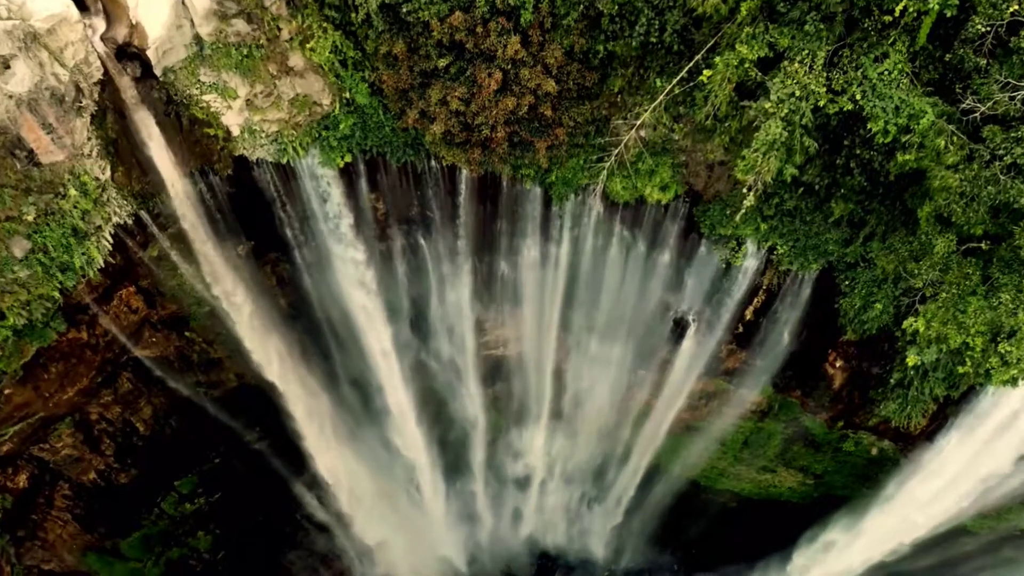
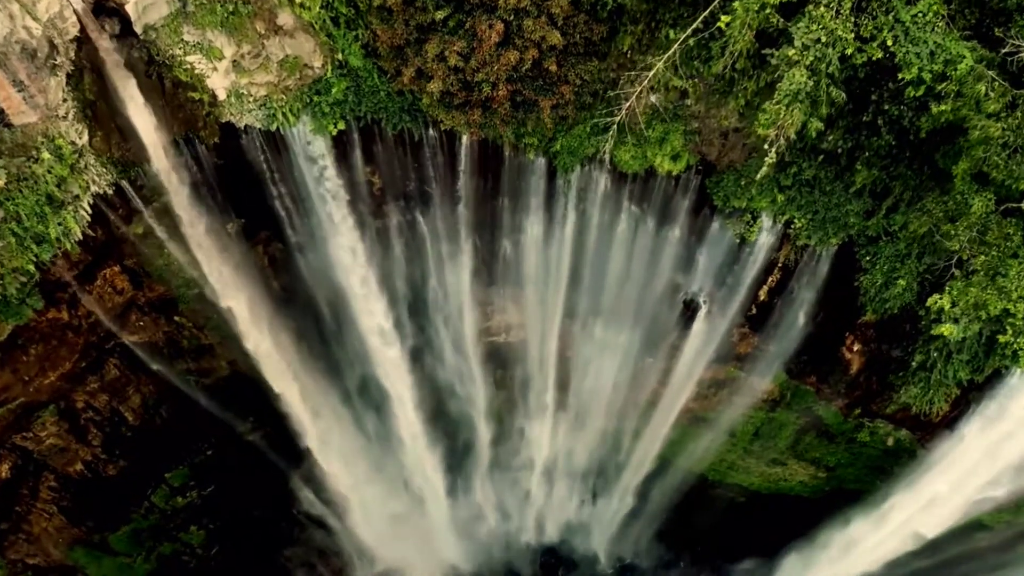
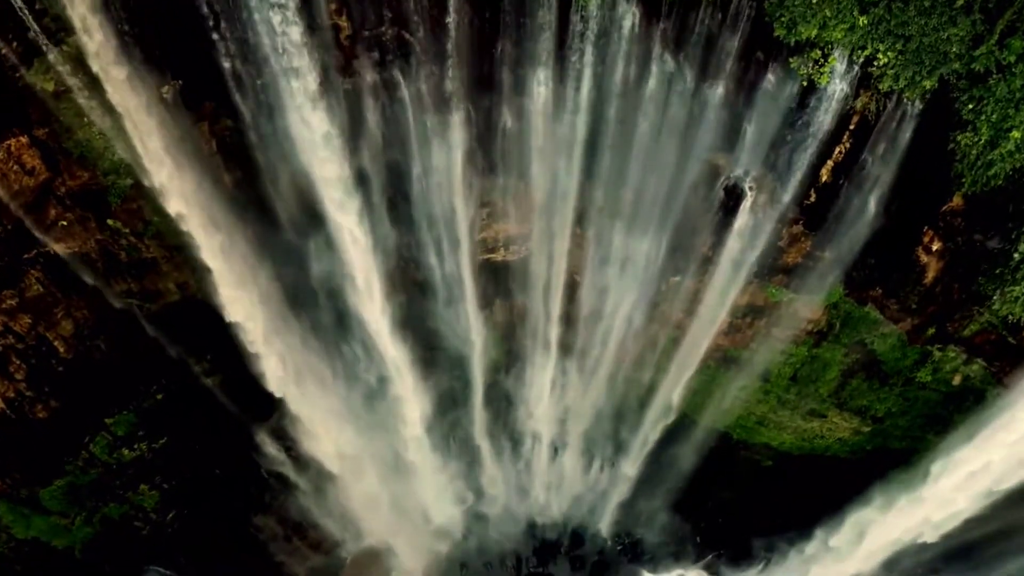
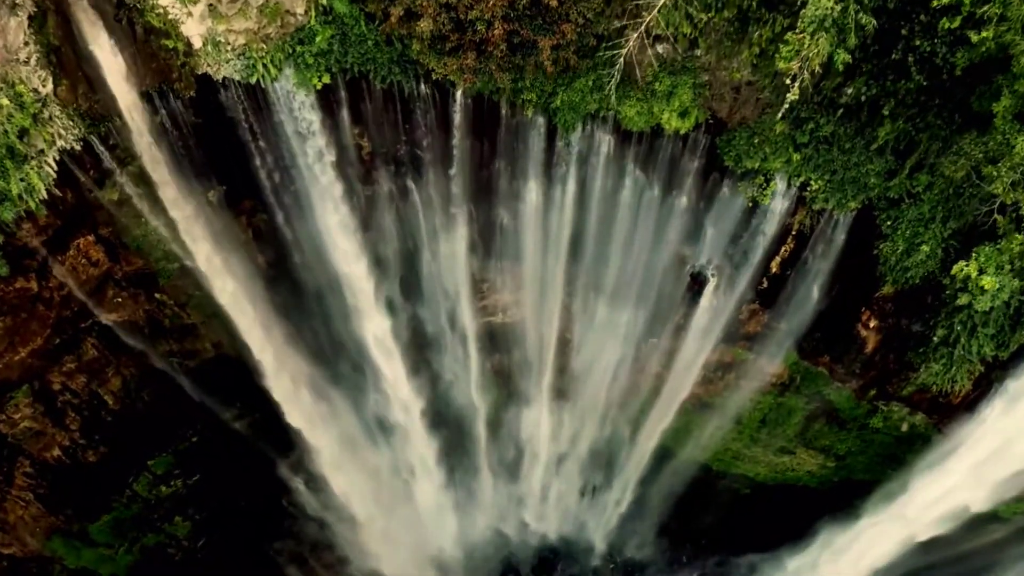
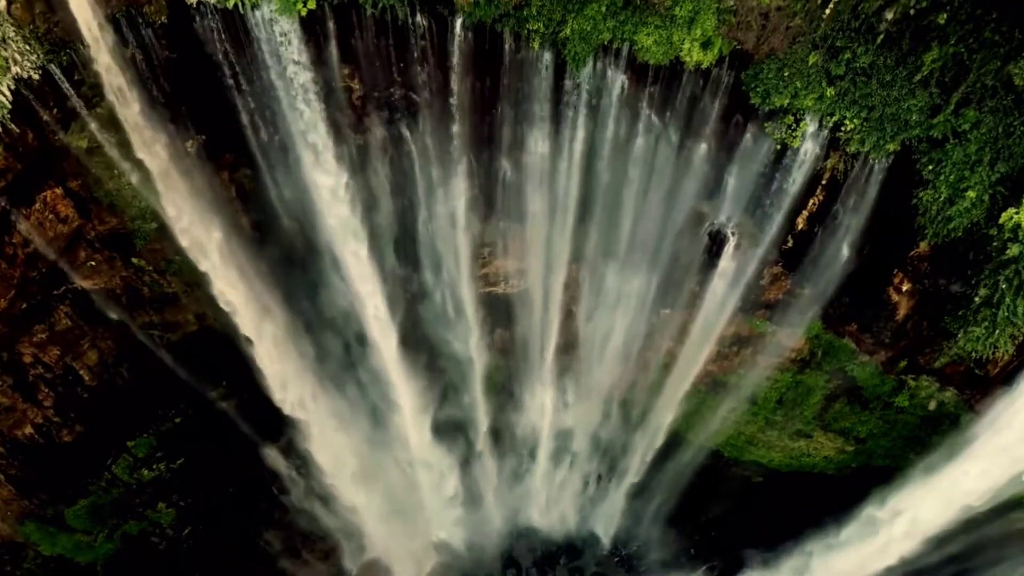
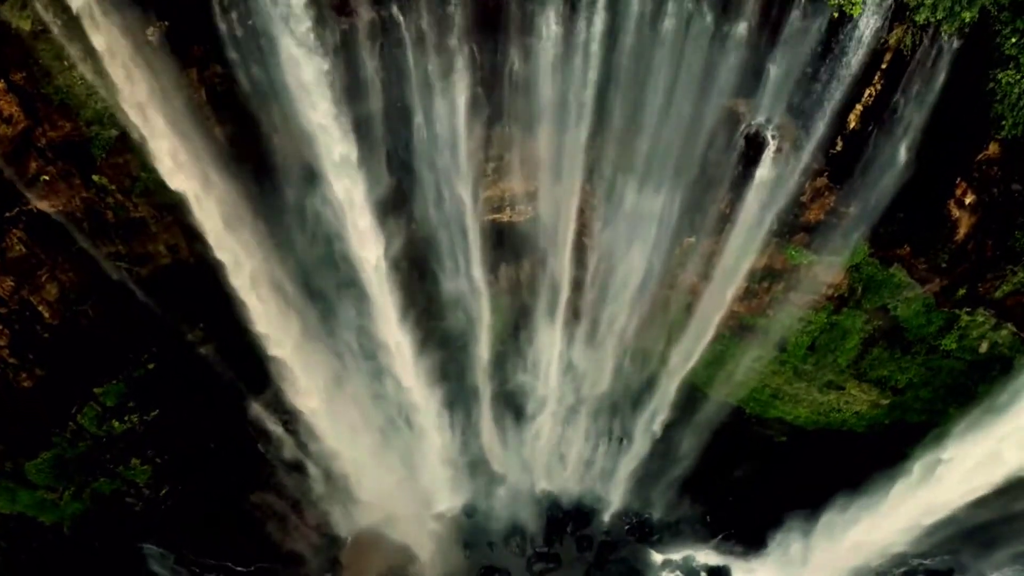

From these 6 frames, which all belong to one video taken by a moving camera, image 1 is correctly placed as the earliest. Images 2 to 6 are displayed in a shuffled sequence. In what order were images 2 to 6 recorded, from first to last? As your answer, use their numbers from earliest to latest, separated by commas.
2, 4, 5, 3, 6
